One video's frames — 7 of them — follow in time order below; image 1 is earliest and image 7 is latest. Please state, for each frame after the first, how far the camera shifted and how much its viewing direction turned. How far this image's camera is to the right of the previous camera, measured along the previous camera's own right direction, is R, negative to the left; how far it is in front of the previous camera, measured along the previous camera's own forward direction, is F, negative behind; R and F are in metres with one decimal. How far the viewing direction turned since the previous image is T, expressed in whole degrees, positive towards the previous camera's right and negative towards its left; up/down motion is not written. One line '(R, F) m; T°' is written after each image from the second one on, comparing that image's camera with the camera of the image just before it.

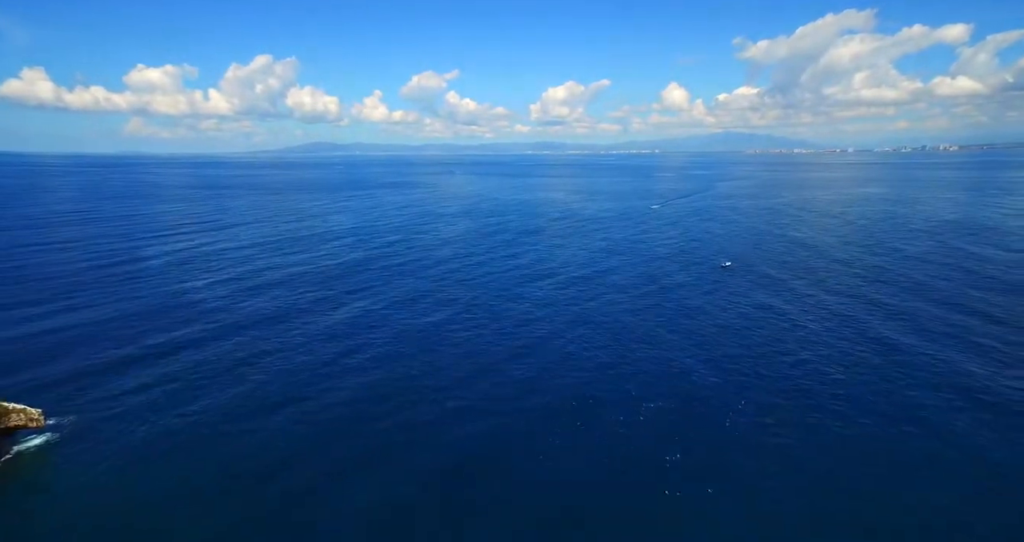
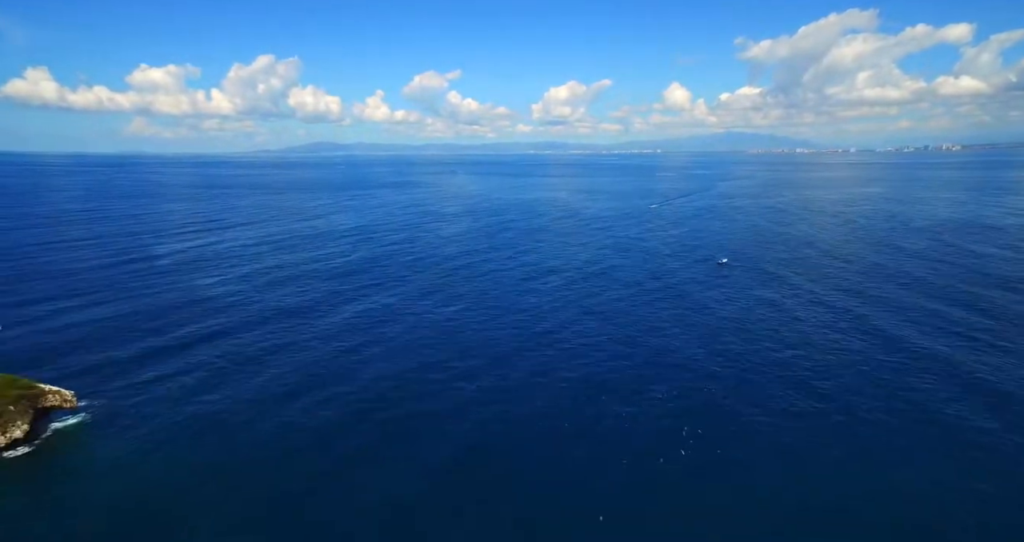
(-7.3, +9.0) m; 0°
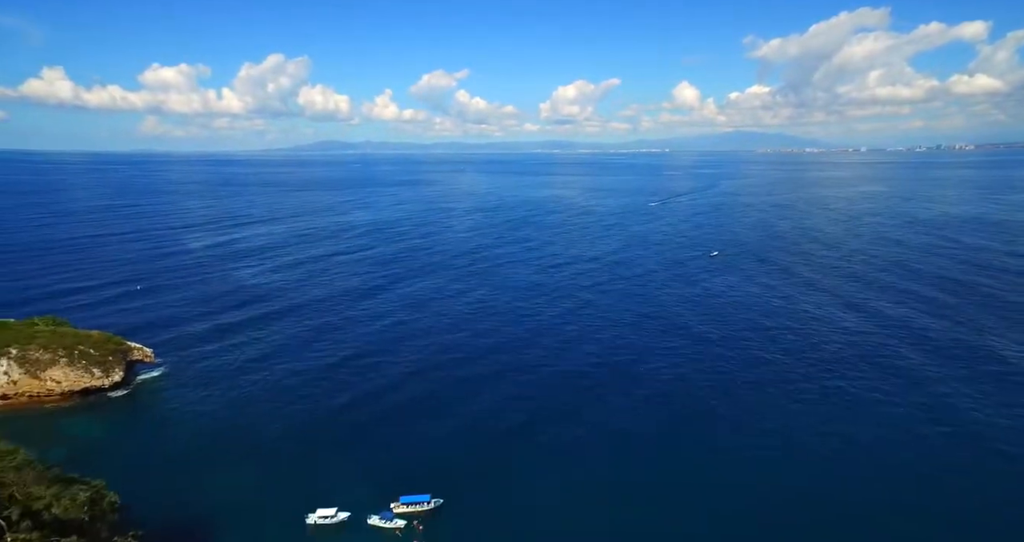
(-0.3, -5.7) m; -1°
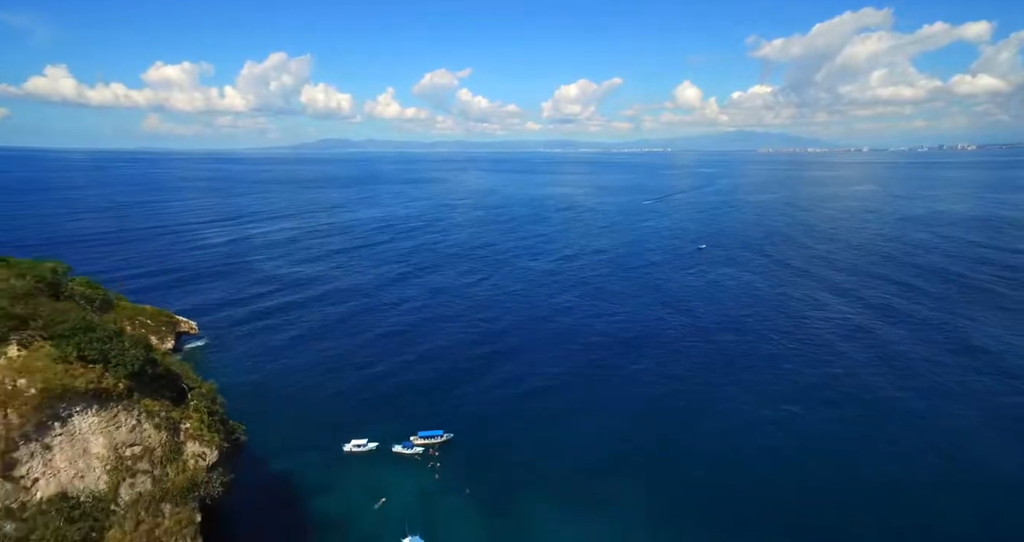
(+0.1, -5.5) m; 0°
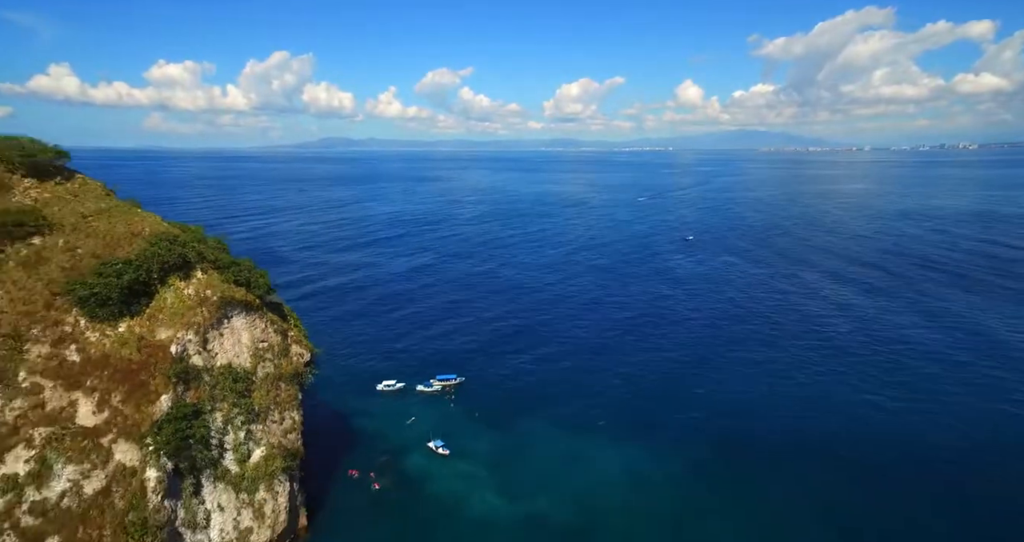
(+0.3, -7.8) m; 0°
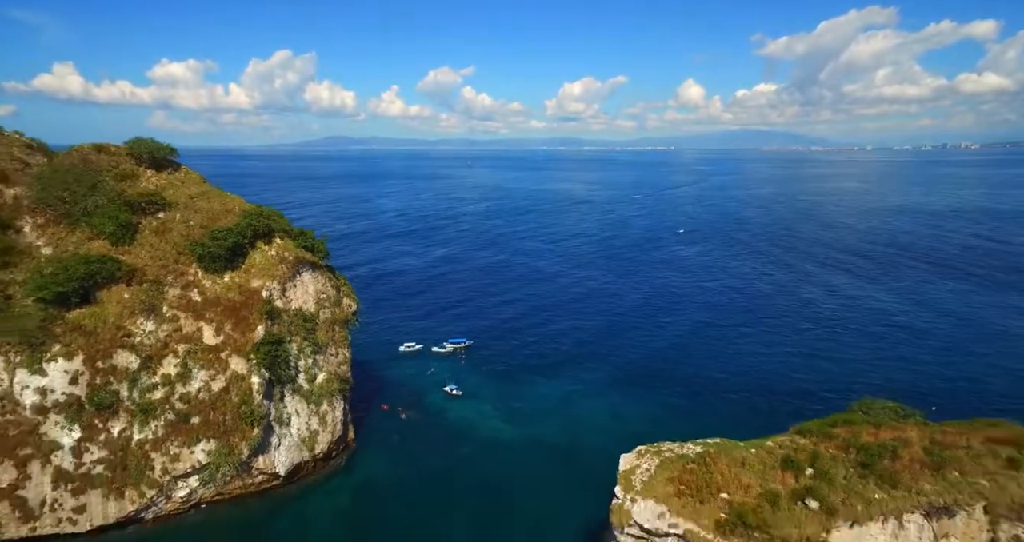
(+0.1, -8.5) m; 0°
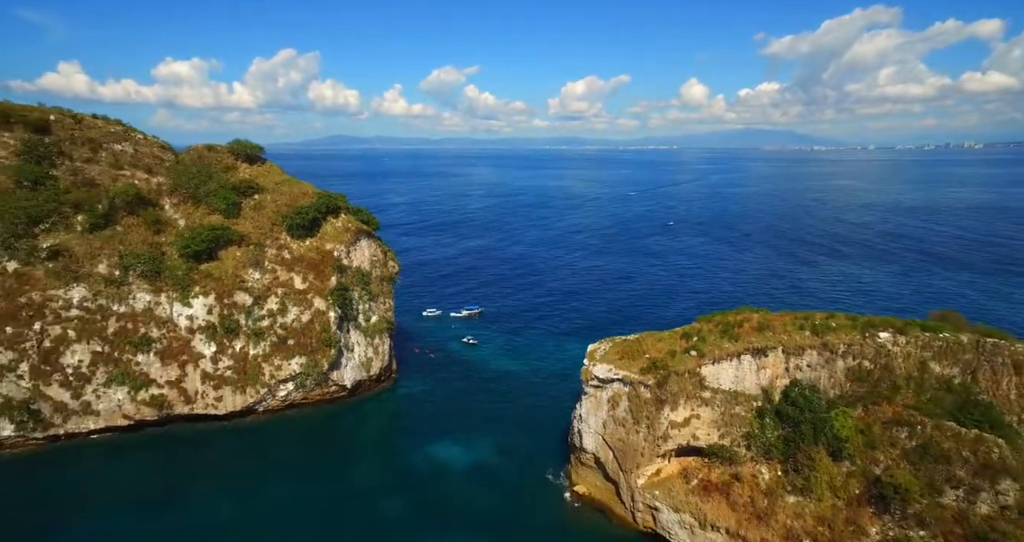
(-0.2, -11.4) m; 0°
